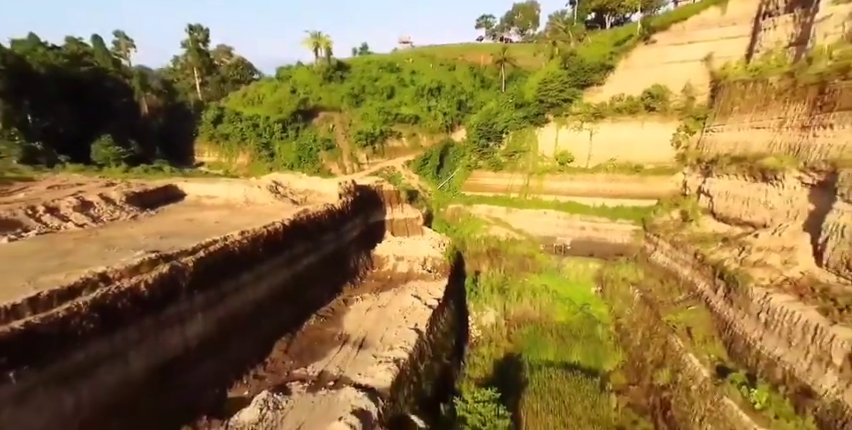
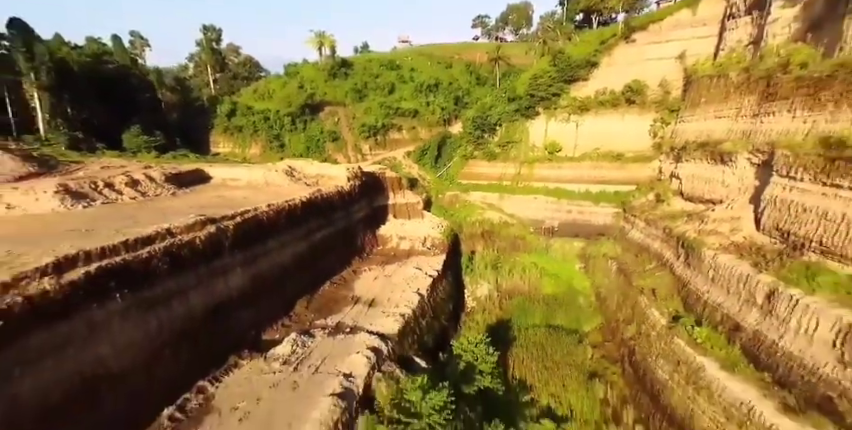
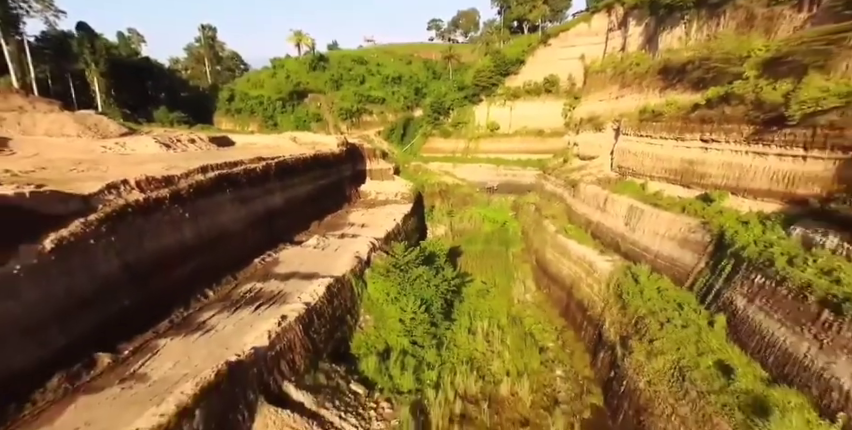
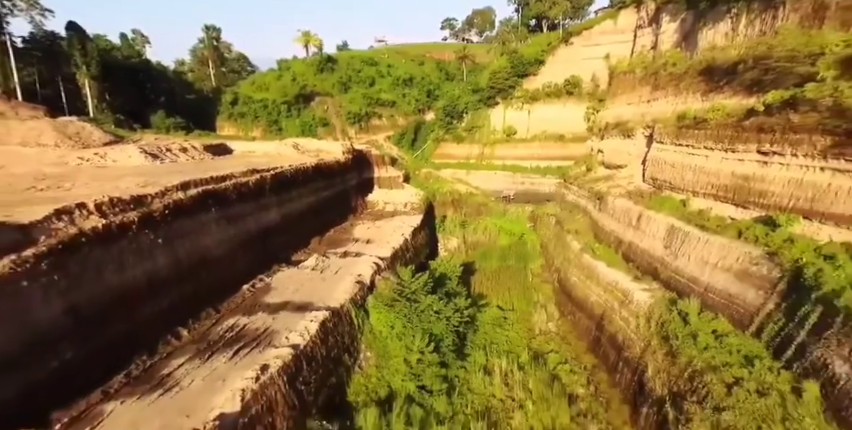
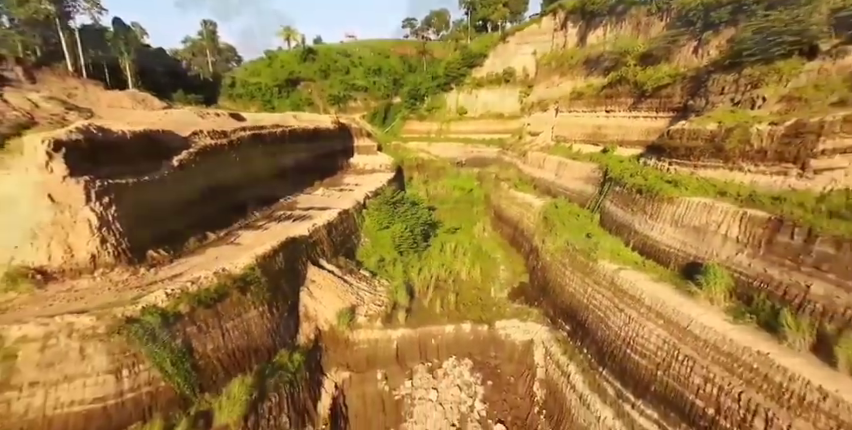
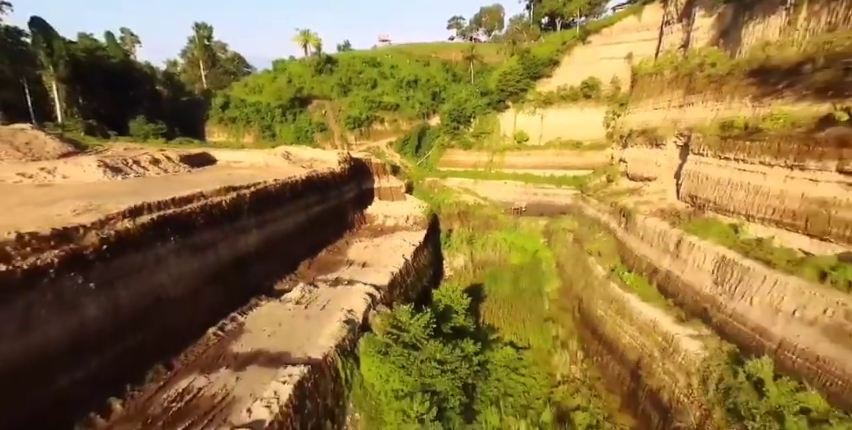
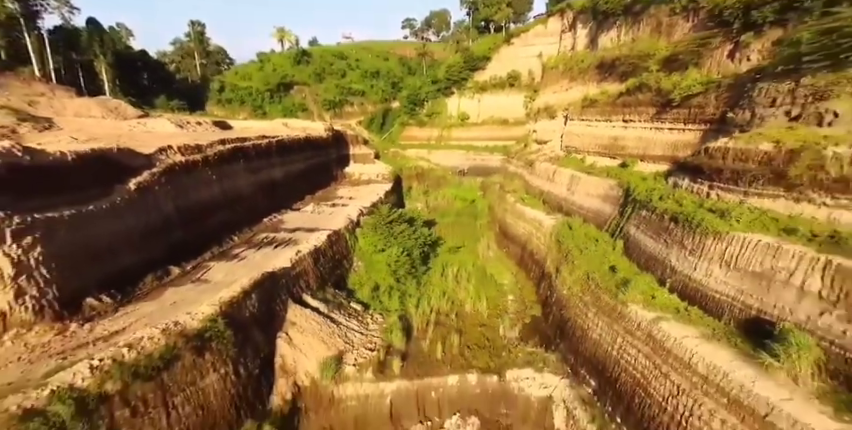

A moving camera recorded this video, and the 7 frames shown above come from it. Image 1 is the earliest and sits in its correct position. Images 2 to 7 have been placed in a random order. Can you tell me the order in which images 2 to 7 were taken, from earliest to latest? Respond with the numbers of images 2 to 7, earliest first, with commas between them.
2, 6, 4, 3, 7, 5
